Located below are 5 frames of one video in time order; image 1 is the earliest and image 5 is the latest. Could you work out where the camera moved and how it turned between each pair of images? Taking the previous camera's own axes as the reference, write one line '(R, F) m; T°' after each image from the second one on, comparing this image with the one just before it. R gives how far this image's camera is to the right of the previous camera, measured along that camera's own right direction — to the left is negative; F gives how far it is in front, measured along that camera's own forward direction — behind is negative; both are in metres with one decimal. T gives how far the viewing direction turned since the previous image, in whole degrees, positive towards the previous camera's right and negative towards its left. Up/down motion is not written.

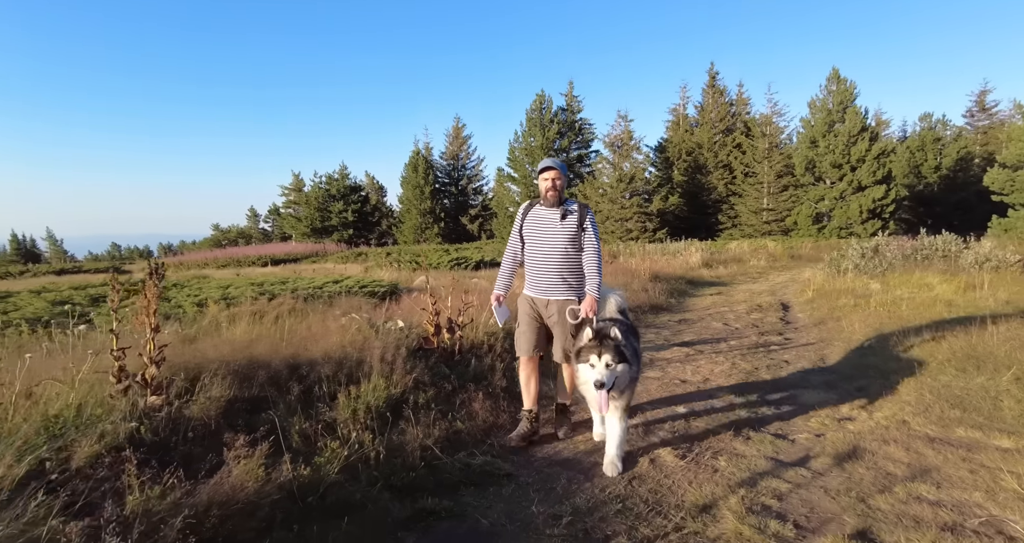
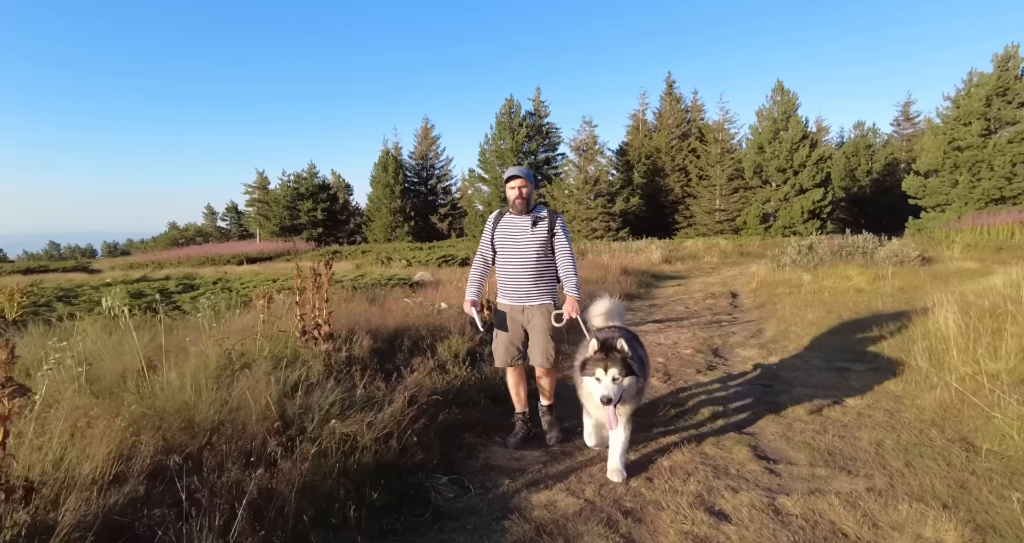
(-0.9, -1.9) m; +4°
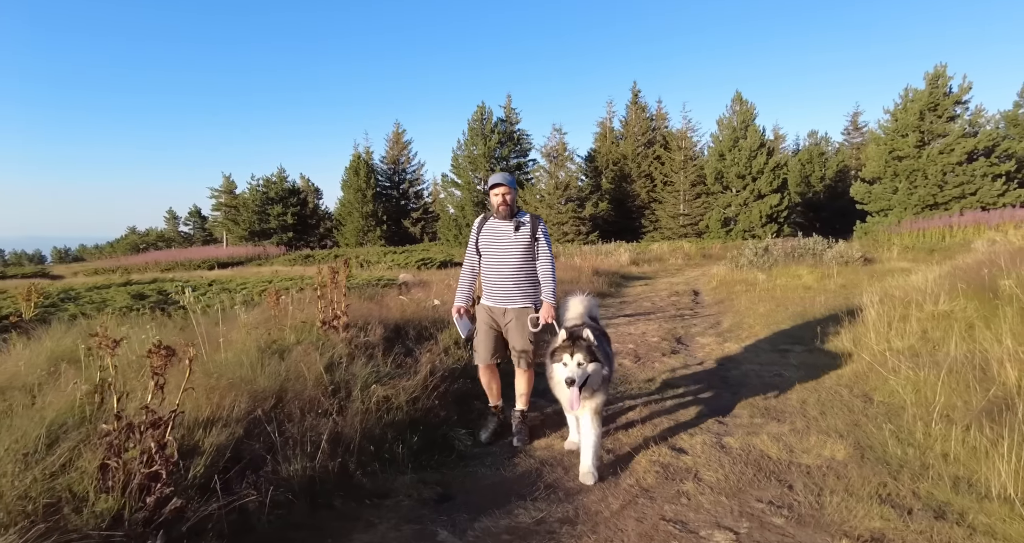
(-0.3, -0.9) m; +3°
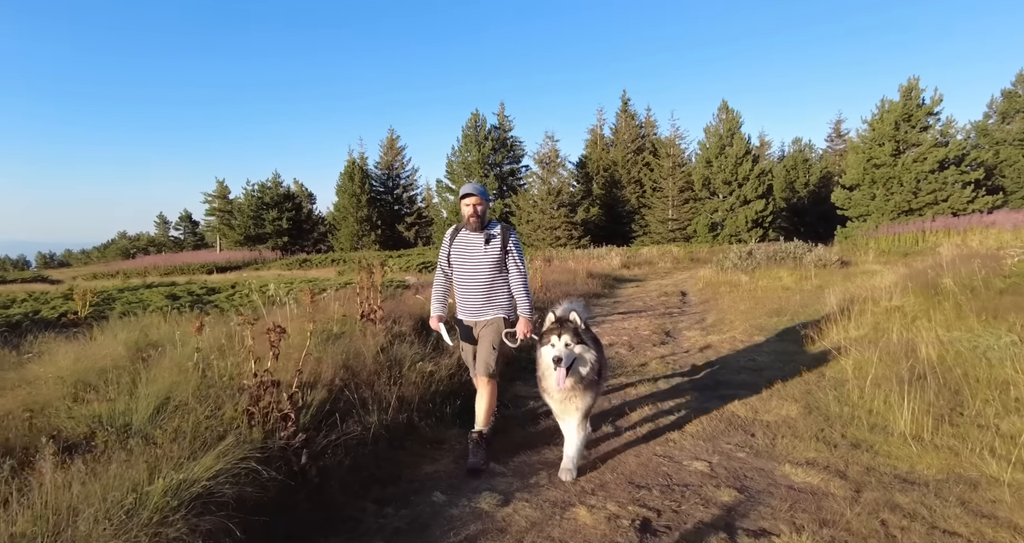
(-0.3, -1.0) m; +1°
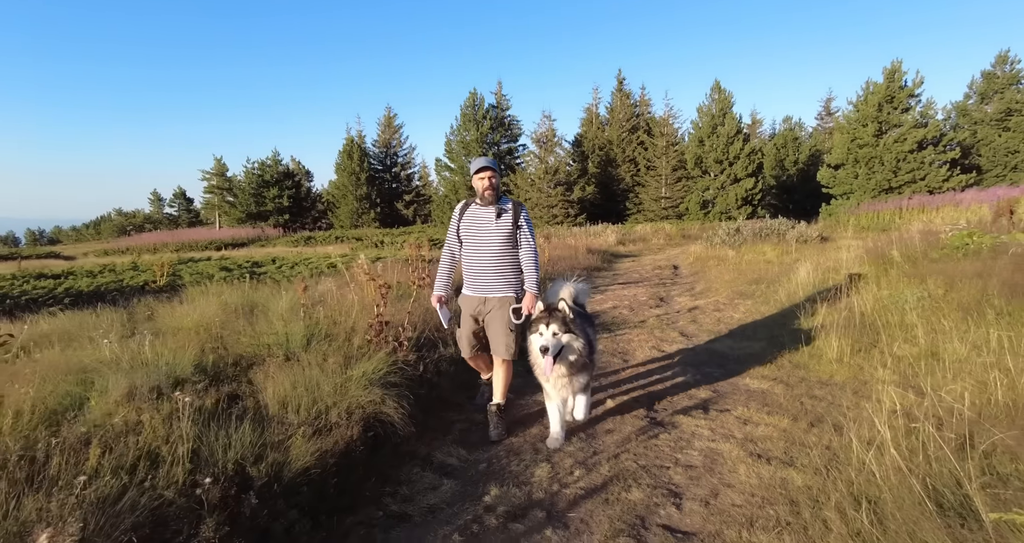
(-0.5, -1.5) m; +1°
